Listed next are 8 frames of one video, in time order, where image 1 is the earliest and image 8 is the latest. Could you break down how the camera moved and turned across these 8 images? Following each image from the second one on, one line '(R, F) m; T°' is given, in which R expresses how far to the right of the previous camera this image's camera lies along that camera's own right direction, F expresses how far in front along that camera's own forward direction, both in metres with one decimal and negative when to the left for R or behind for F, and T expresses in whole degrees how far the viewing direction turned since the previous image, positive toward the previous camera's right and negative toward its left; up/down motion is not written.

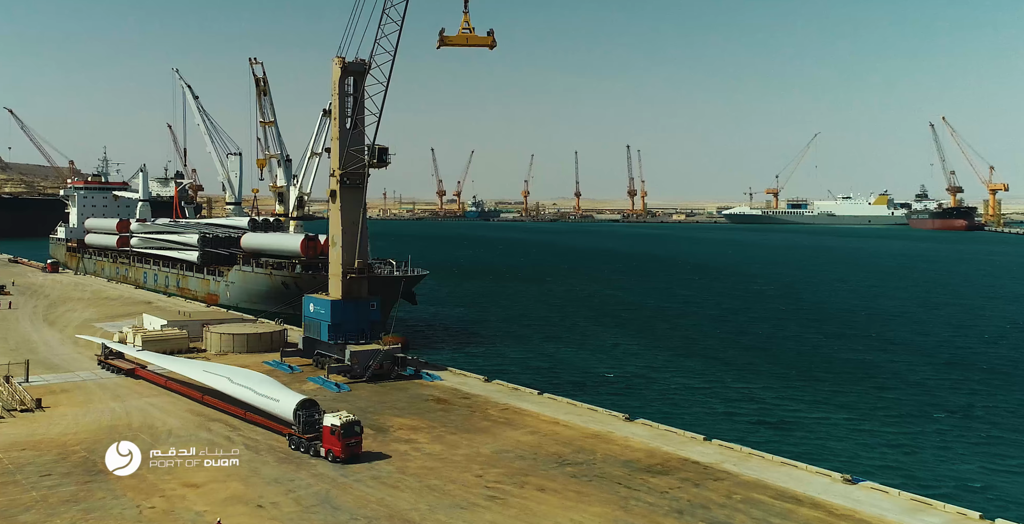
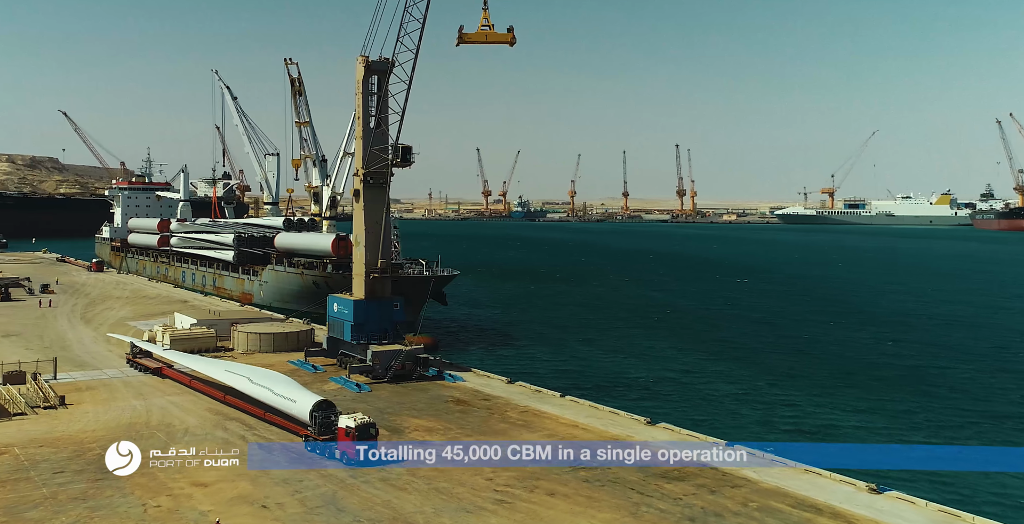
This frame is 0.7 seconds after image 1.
(+1.2, +0.5) m; -3°
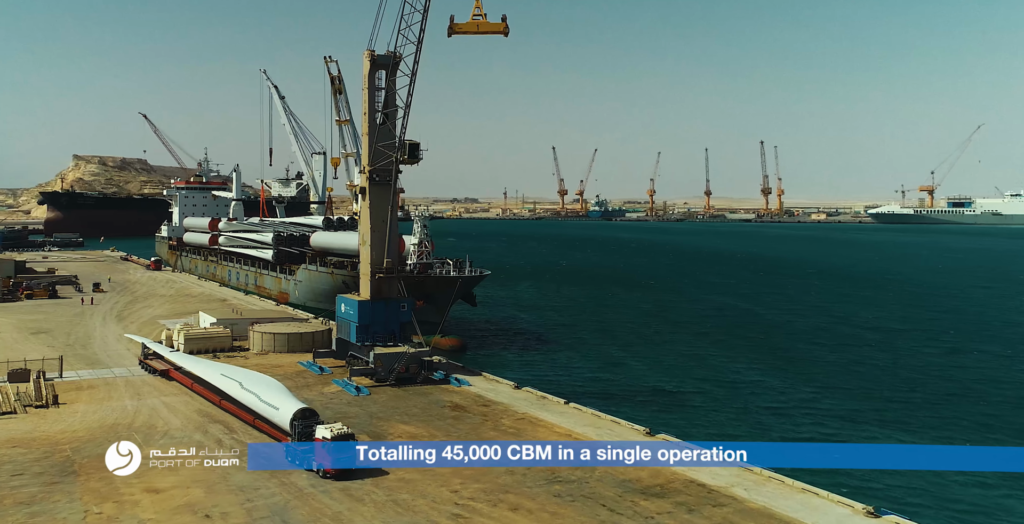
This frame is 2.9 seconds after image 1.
(+3.6, +1.8) m; -5°
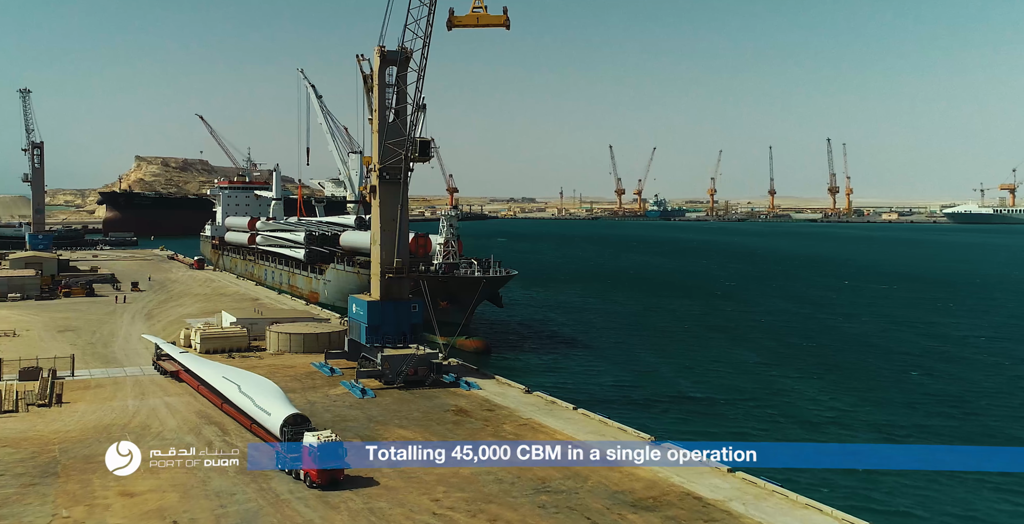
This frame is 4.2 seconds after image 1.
(+2.3, +1.3) m; -4°
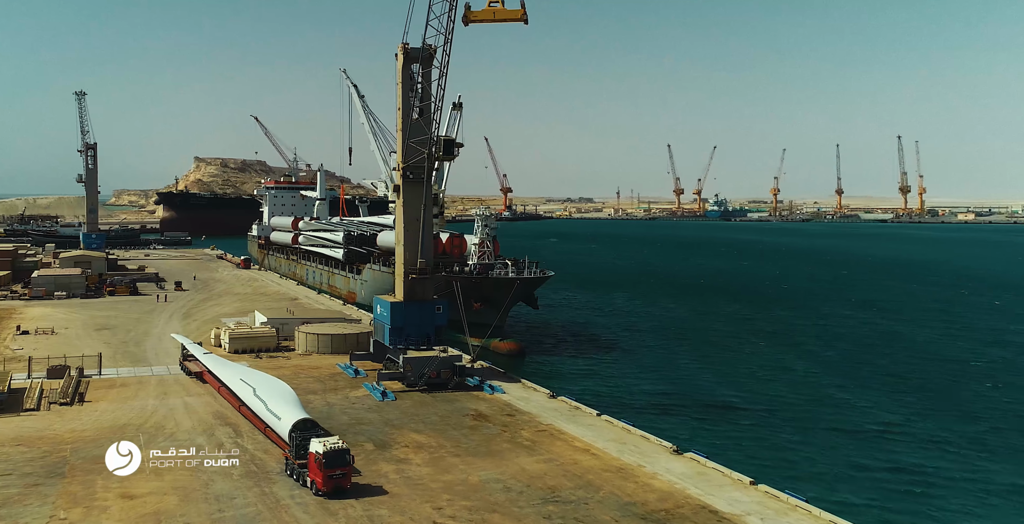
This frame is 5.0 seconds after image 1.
(+1.5, +1.0) m; -4°
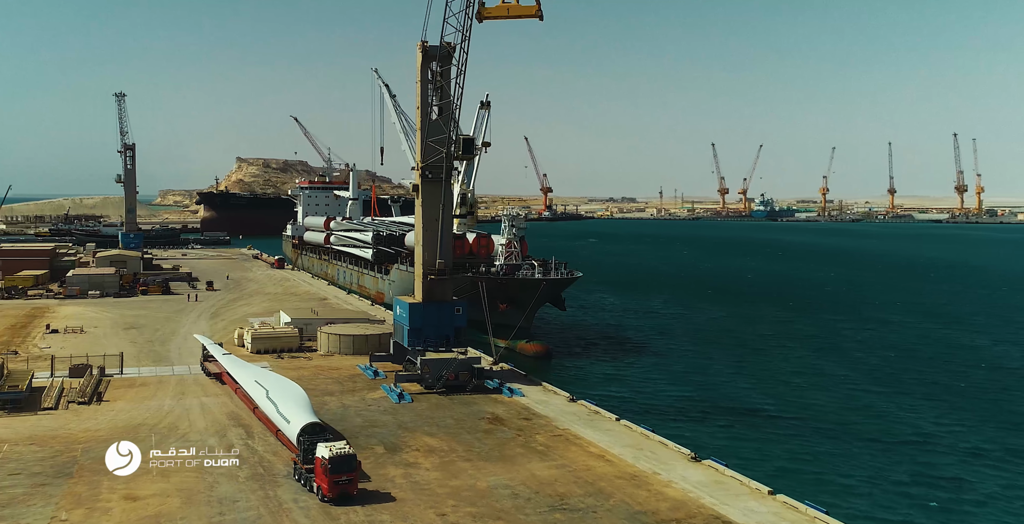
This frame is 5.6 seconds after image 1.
(+1.0, +0.7) m; -3°
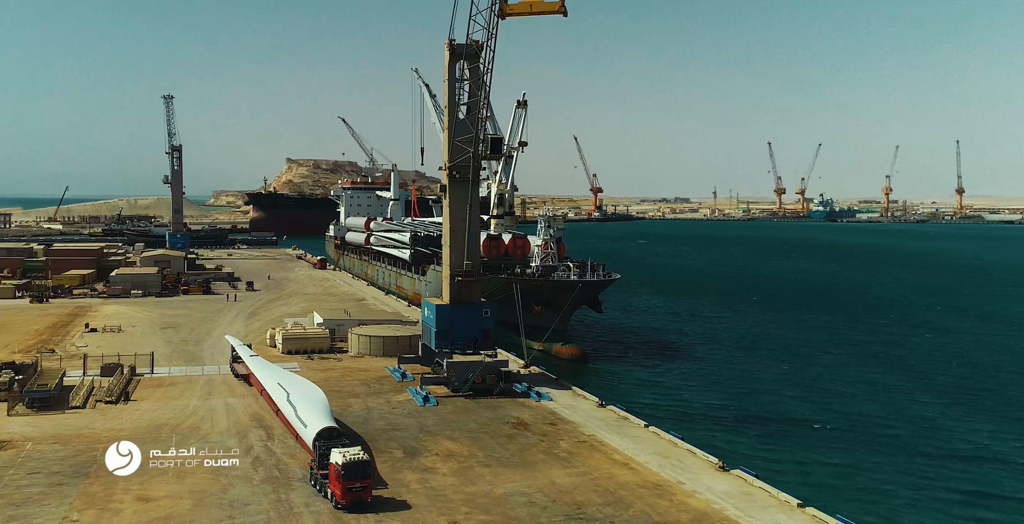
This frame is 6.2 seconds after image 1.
(+1.0, +0.7) m; -3°
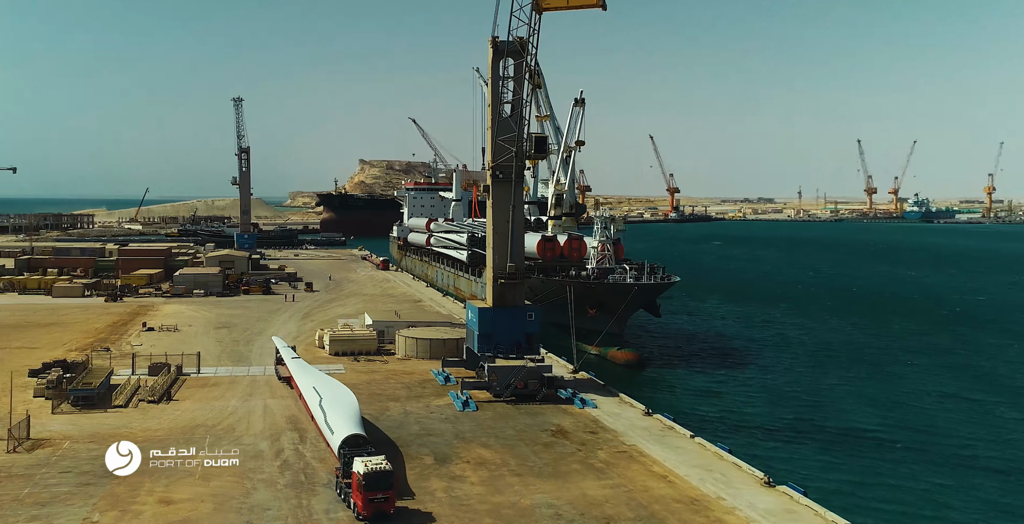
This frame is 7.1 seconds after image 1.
(+1.3, +1.1) m; -5°
